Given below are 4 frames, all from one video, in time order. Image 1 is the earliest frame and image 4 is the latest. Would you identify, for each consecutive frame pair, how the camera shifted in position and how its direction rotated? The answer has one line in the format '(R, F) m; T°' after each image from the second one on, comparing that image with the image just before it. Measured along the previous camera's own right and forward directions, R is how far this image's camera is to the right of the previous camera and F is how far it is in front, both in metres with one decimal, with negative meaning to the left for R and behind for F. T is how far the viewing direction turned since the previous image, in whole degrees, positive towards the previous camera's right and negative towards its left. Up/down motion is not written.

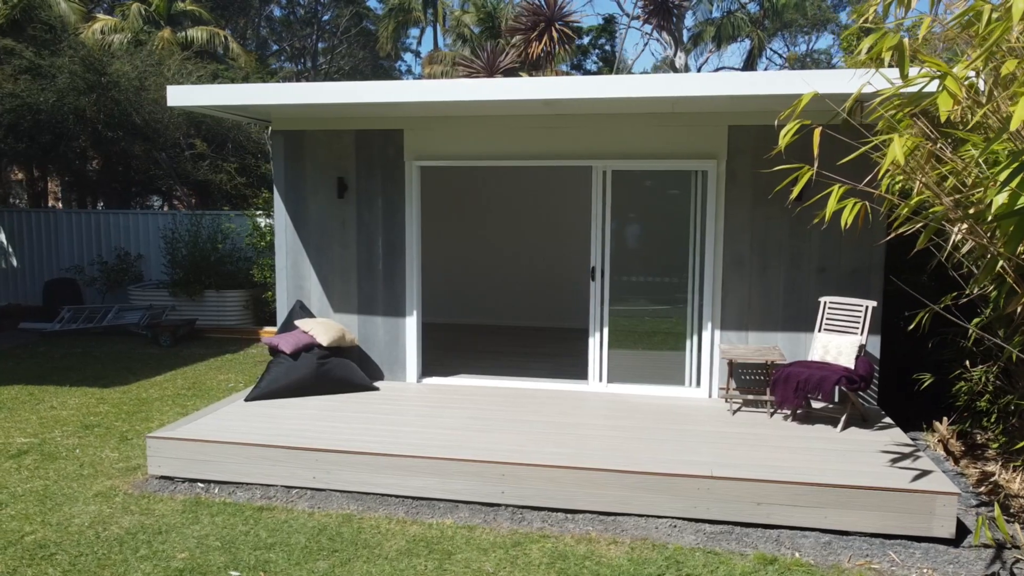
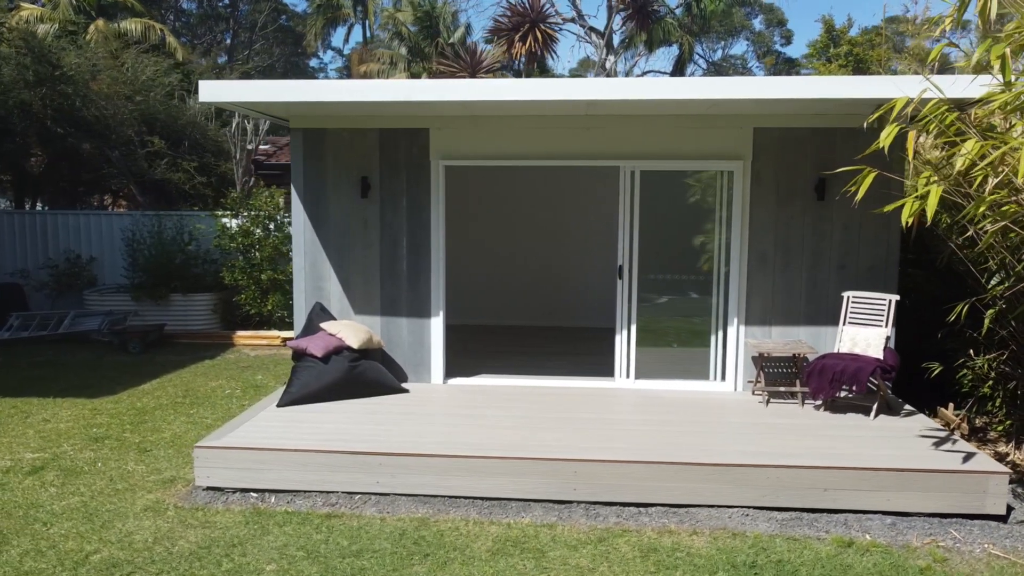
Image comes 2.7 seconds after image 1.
(-0.8, 0.0) m; +6°
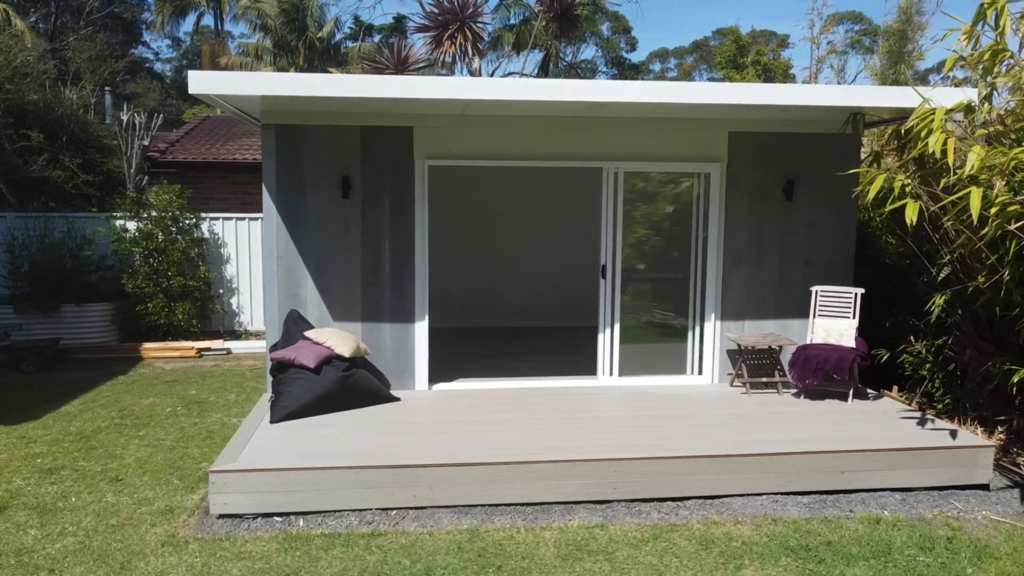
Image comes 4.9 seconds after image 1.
(-1.0, +0.1) m; +11°
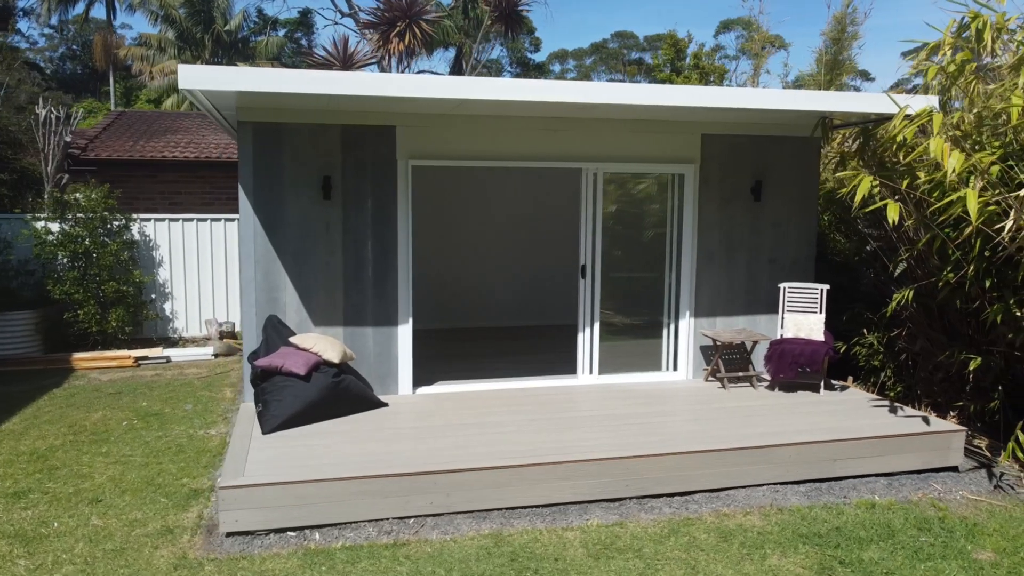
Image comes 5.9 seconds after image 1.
(-0.6, 0.0) m; +7°
